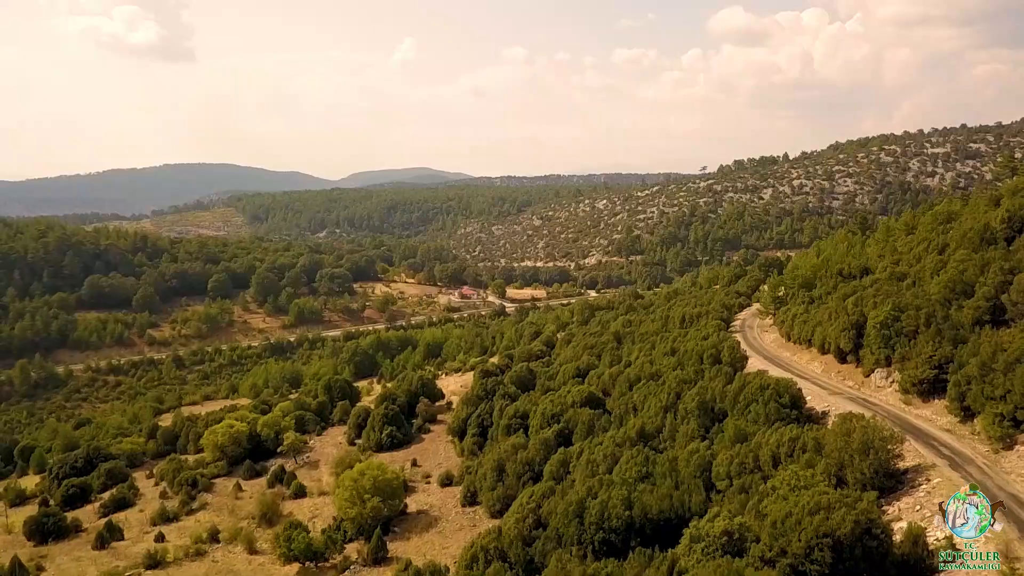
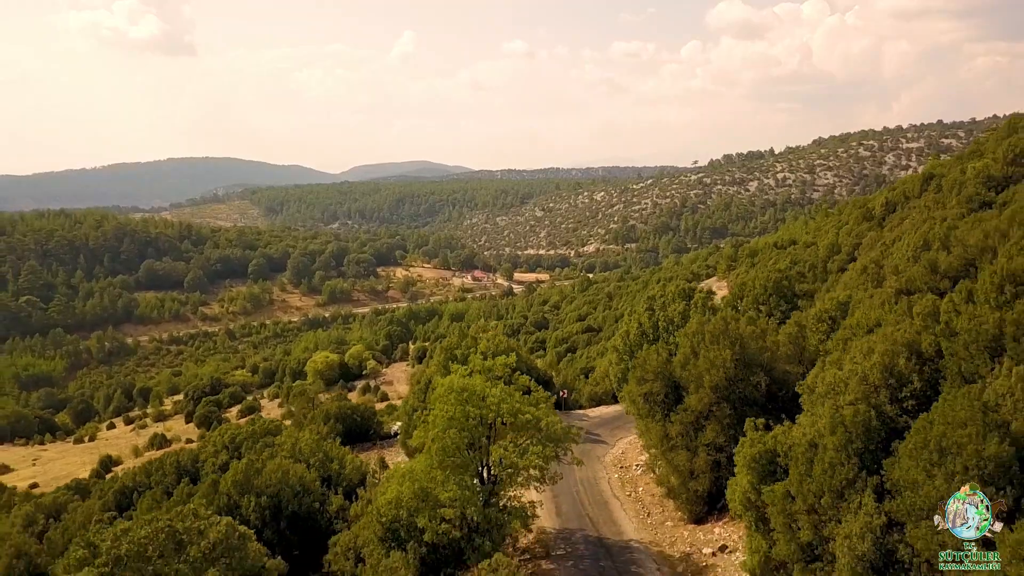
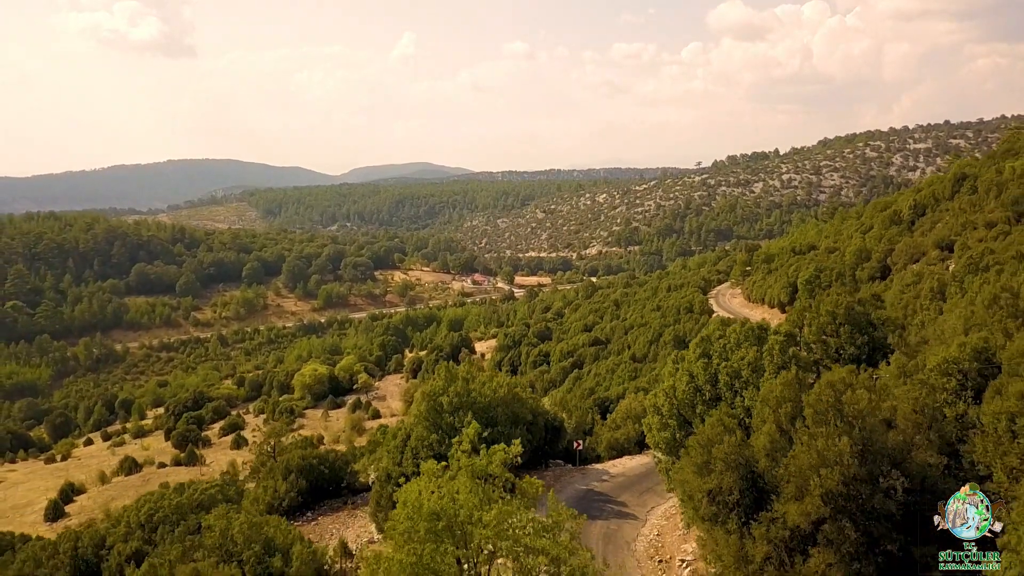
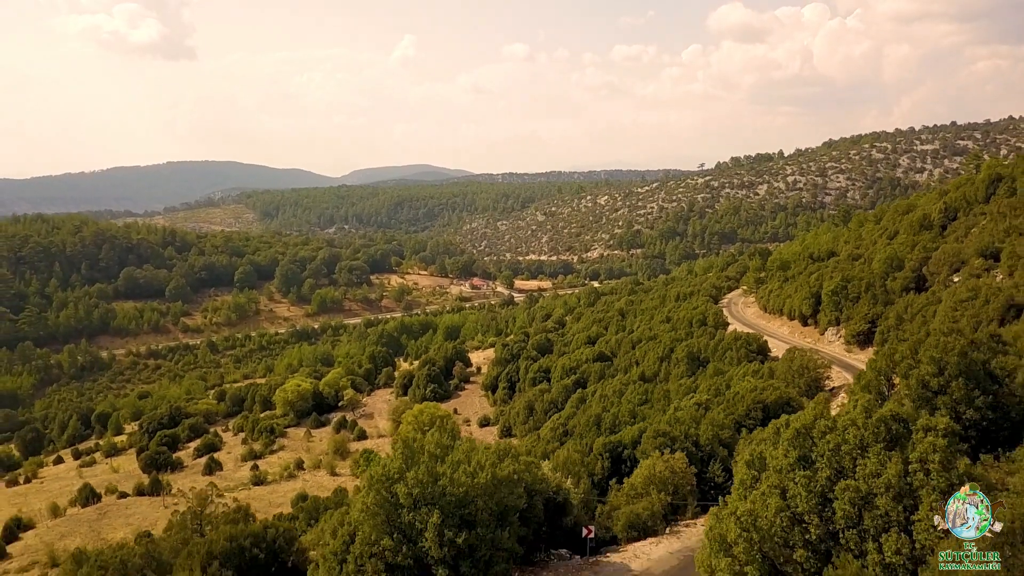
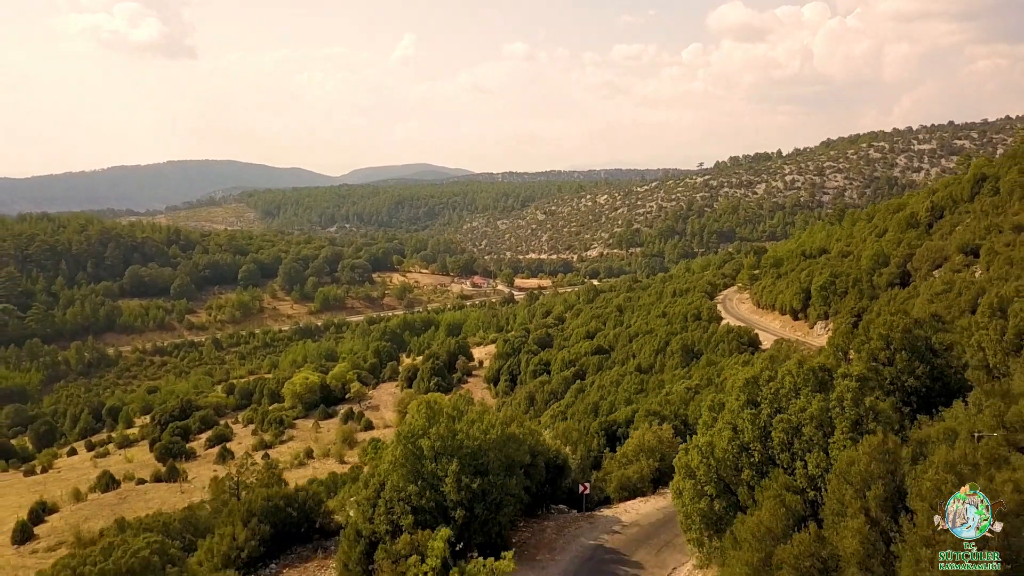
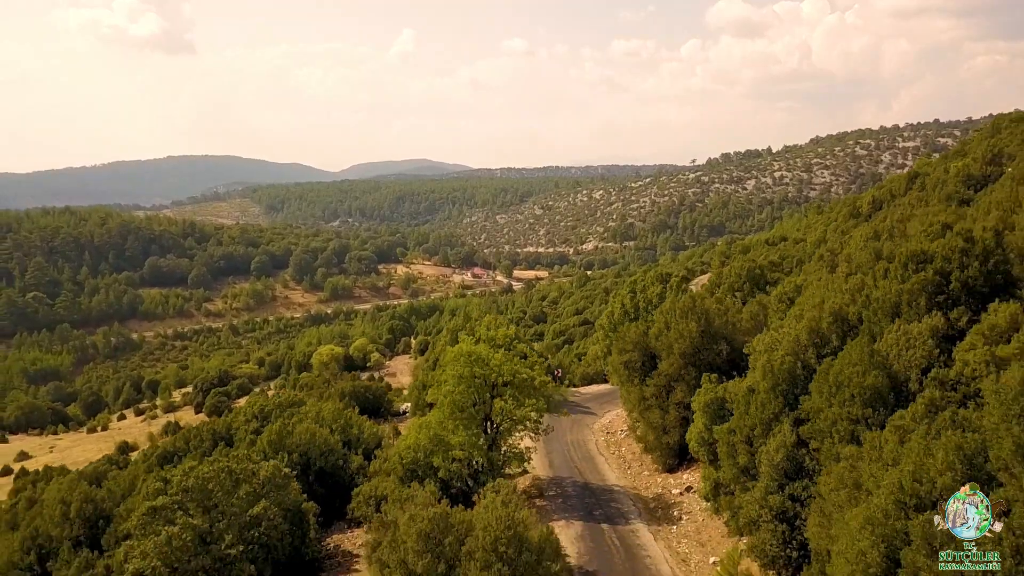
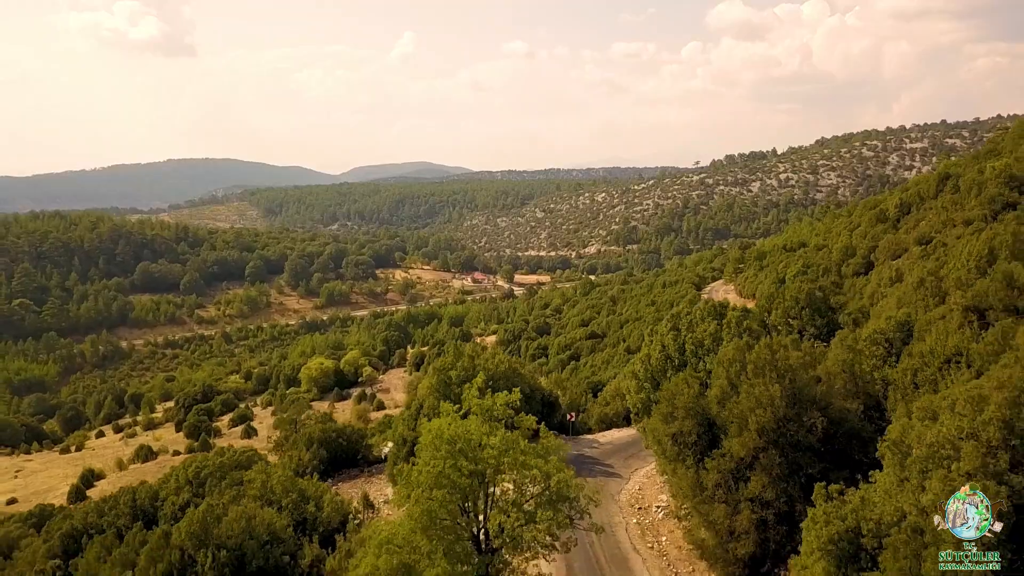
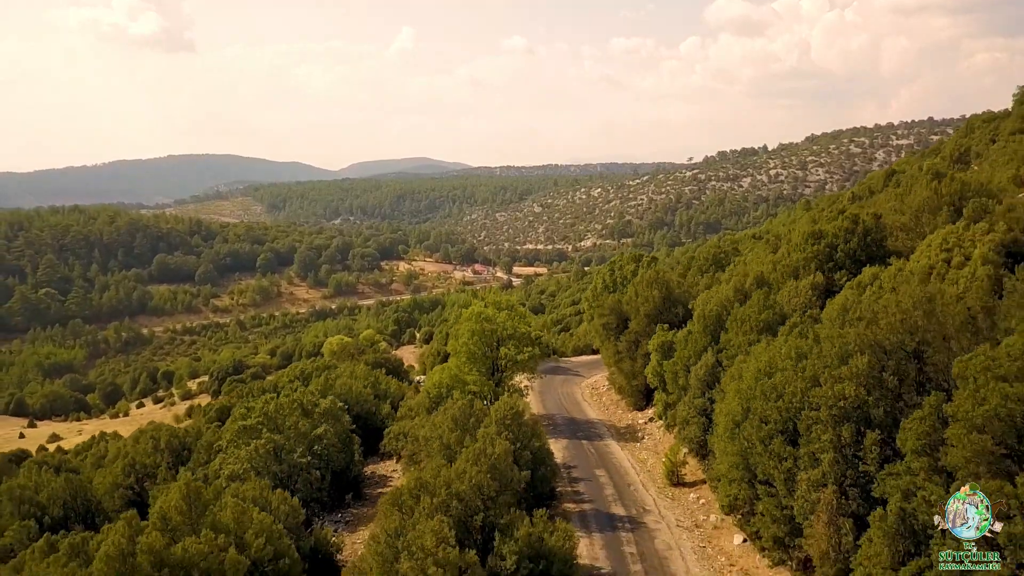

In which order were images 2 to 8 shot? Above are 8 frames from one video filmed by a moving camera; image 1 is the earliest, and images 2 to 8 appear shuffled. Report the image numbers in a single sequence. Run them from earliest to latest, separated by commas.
4, 5, 3, 7, 2, 6, 8
